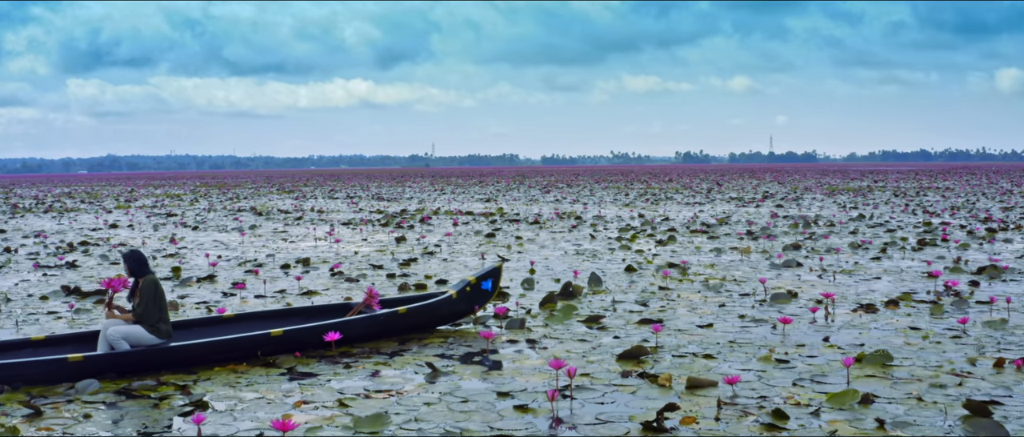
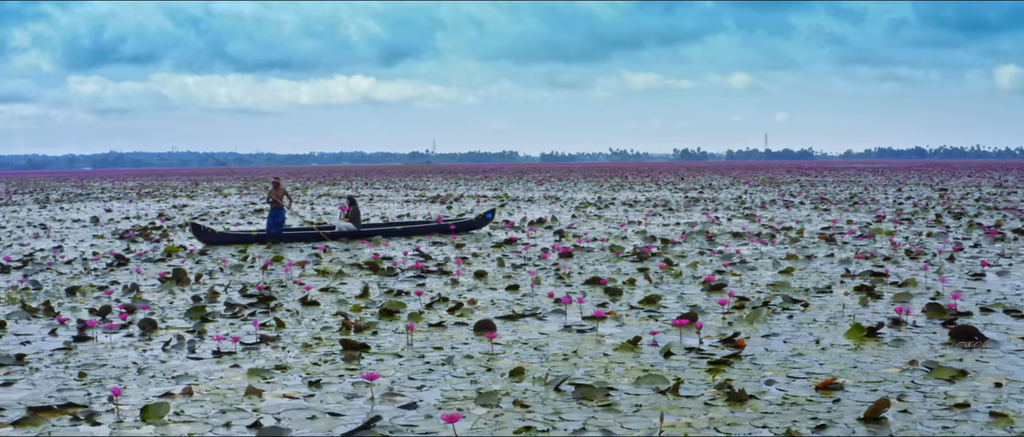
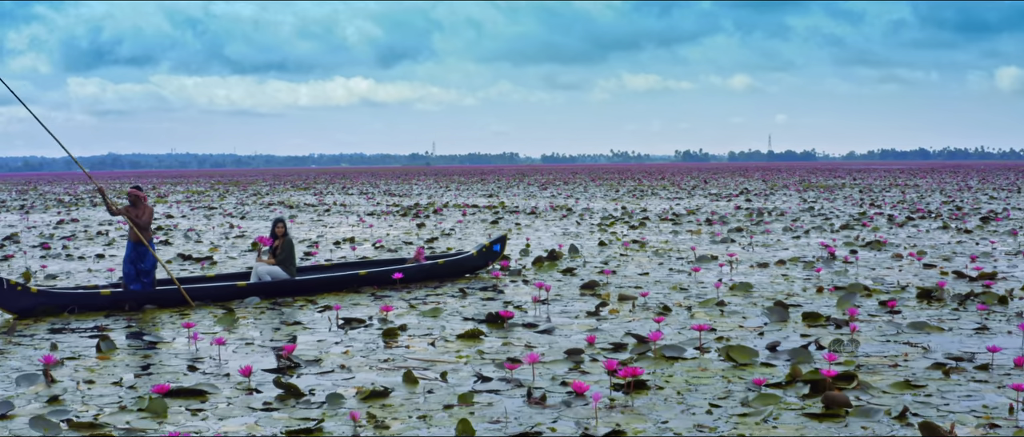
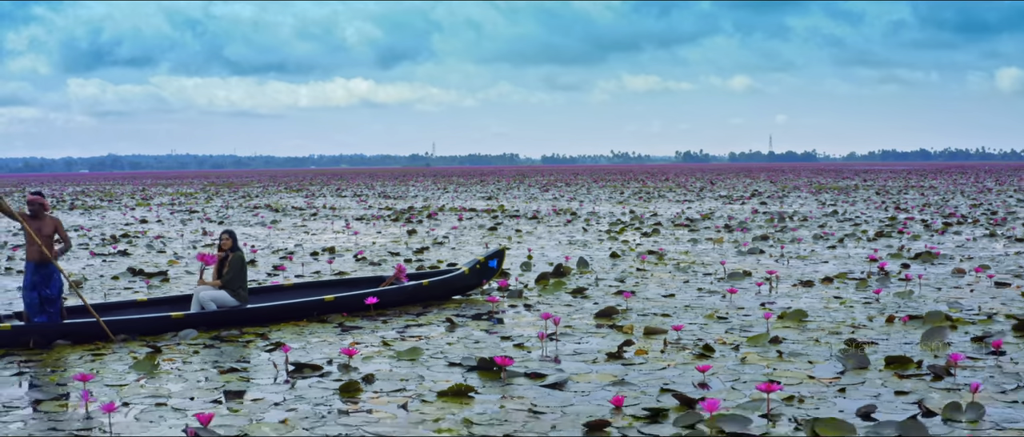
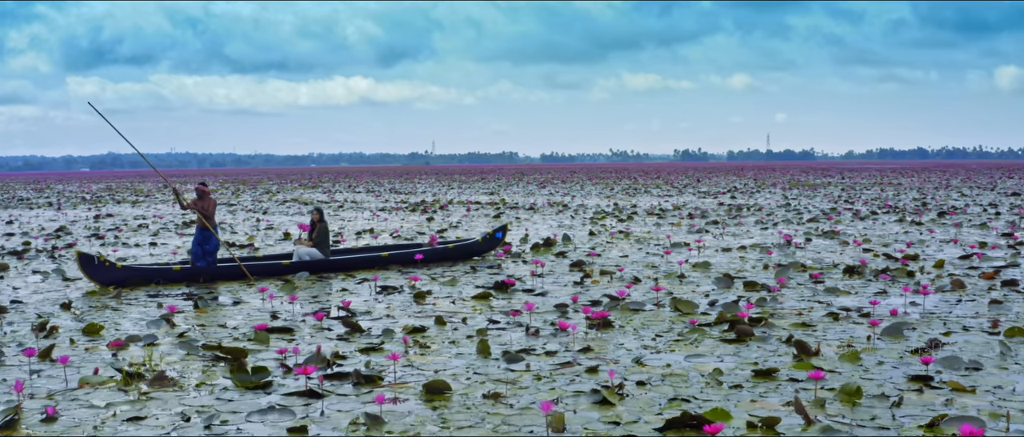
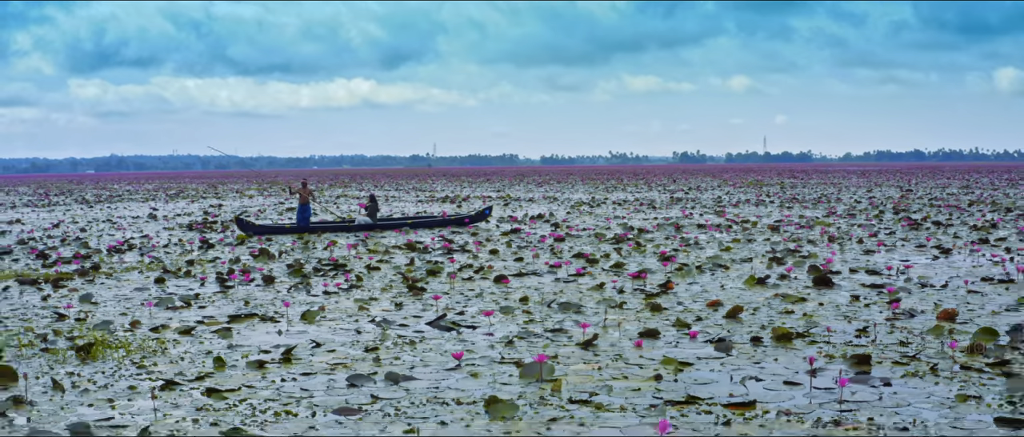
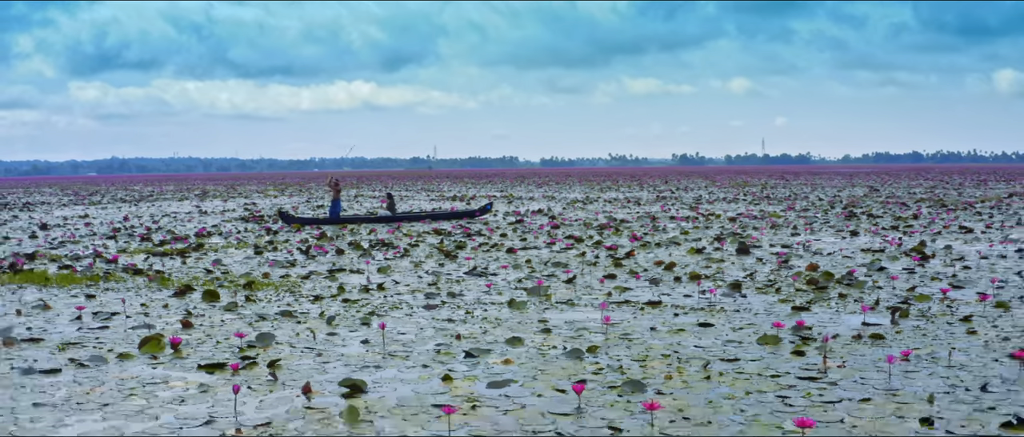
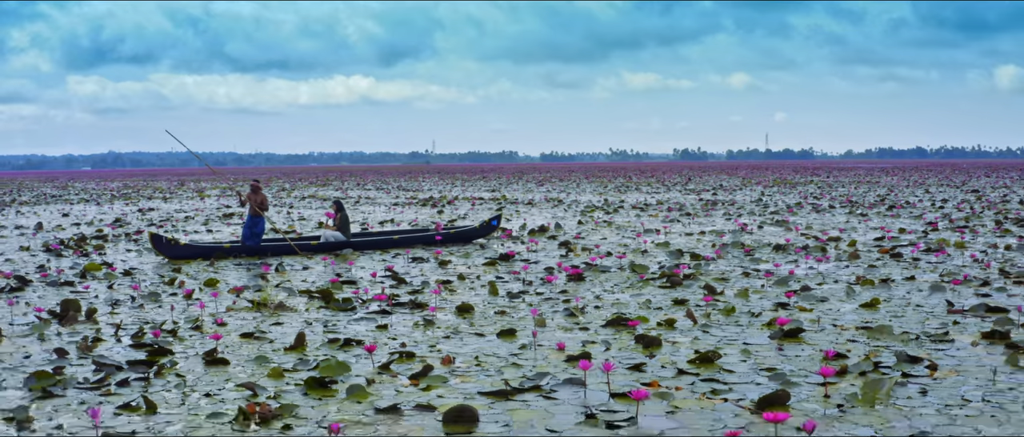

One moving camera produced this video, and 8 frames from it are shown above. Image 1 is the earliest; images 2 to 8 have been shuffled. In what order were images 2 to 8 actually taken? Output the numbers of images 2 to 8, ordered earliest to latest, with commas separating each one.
4, 3, 5, 8, 2, 6, 7
